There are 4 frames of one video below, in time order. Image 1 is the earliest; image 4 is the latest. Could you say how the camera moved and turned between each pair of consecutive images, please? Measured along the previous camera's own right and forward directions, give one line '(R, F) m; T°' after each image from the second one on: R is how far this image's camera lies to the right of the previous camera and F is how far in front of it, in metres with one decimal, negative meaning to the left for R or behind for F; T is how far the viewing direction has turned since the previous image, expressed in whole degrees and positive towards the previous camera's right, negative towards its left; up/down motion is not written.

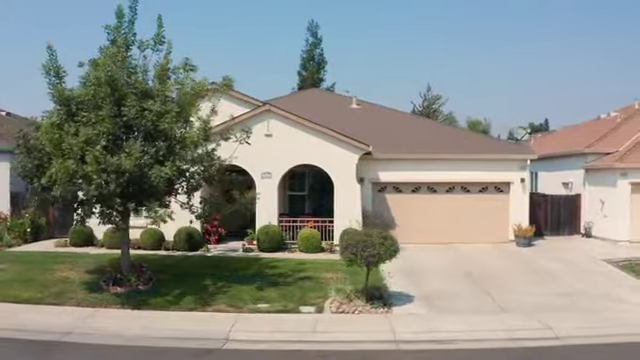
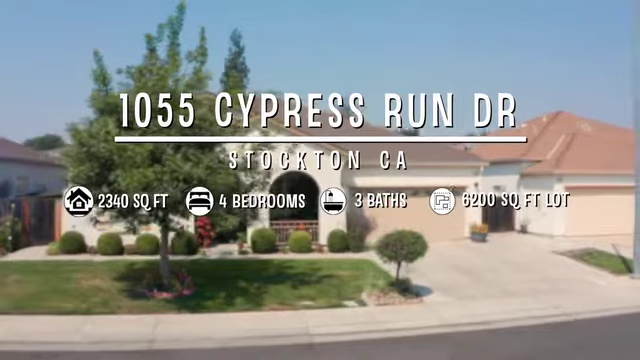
(-4.6, -0.7) m; +15°
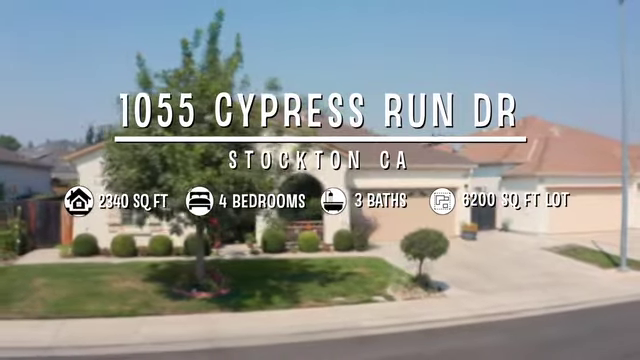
(-2.5, -0.4) m; +7°
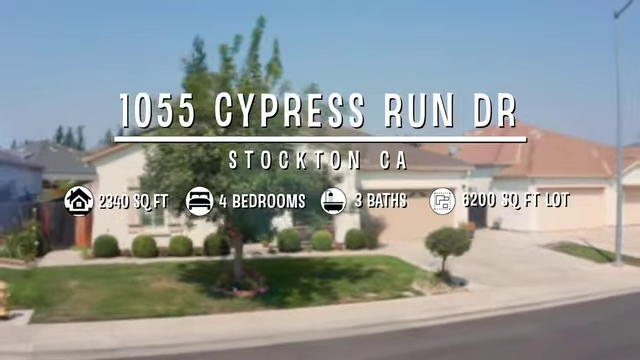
(-2.3, -0.3) m; +6°
